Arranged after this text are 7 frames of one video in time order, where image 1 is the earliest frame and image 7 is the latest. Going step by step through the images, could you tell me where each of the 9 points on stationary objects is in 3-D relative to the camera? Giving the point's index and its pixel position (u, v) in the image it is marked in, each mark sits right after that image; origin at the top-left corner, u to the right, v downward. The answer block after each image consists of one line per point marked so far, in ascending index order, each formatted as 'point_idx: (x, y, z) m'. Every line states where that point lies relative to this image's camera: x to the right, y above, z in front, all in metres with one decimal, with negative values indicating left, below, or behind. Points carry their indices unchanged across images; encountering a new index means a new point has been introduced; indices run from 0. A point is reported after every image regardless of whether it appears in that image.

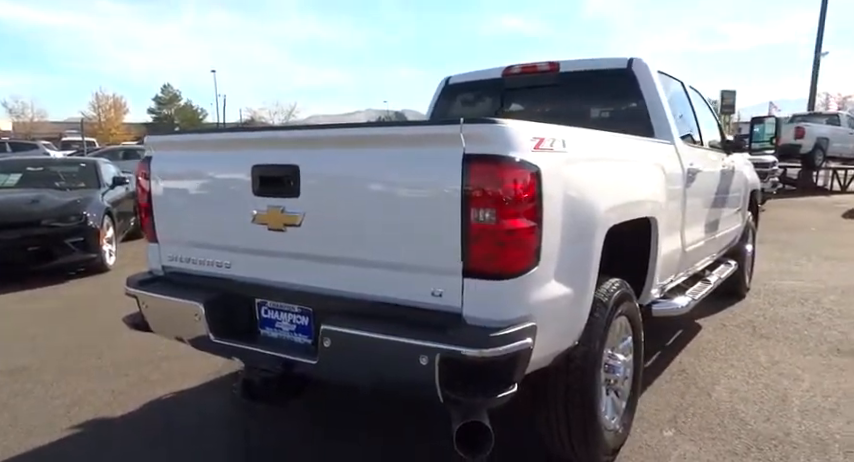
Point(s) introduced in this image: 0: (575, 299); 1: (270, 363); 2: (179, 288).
0: (+0.6, -0.3, +2.2) m
1: (-0.6, -0.5, +2.2) m
2: (-1.1, -0.3, +2.5) m
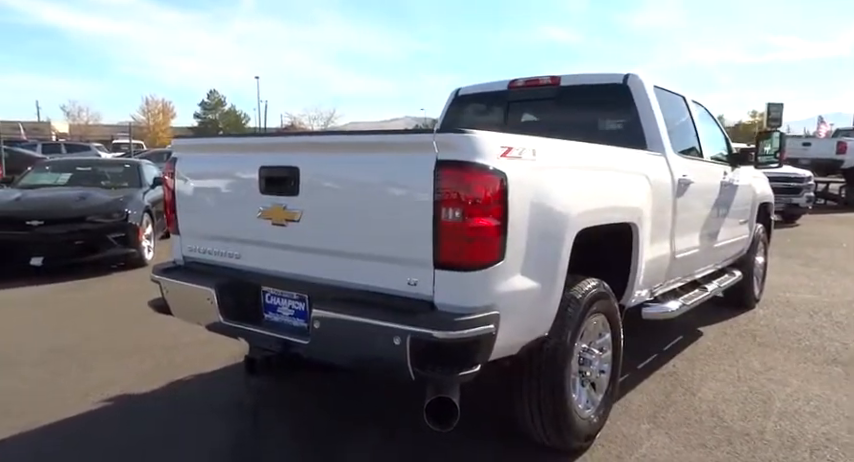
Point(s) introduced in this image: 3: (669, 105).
0: (+0.5, -0.3, +2.4) m
1: (-0.7, -0.5, +2.5) m
2: (-1.1, -0.2, +2.8) m
3: (+1.8, +0.9, +4.3) m
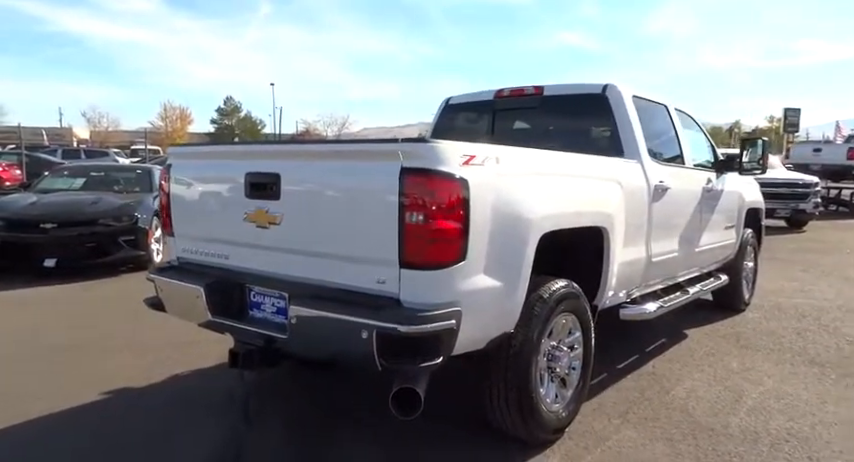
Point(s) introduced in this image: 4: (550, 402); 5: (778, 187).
0: (+0.4, -0.3, +2.6) m
1: (-0.8, -0.5, +2.7) m
2: (-1.3, -0.2, +3.0) m
3: (+1.7, +0.9, +4.4) m
4: (+0.6, -0.9, +3.0) m
5: (+9.6, +1.2, +15.7) m
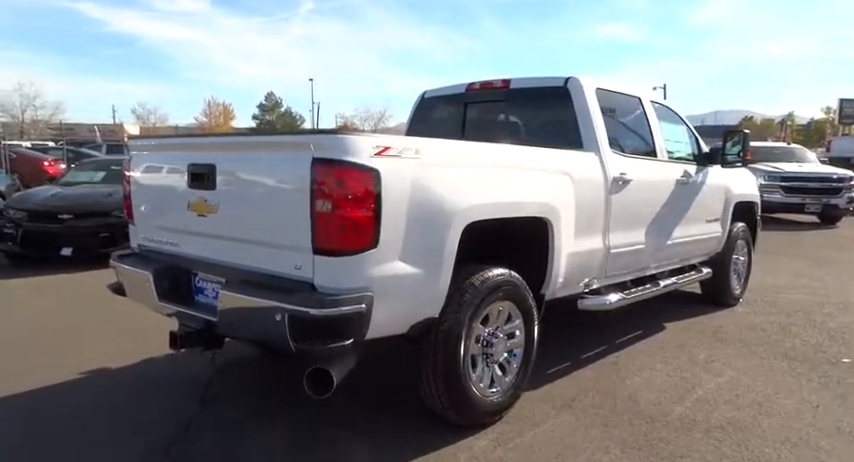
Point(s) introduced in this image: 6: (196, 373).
0: (0.0, -0.2, +2.7) m
1: (-1.2, -0.4, +2.9) m
2: (-1.6, -0.2, +3.2) m
3: (+1.5, +1.0, +4.4) m
4: (+0.3, -0.8, +3.1) m
5: (+10.0, +1.3, +15.1) m
6: (-1.6, -1.0, +3.9) m
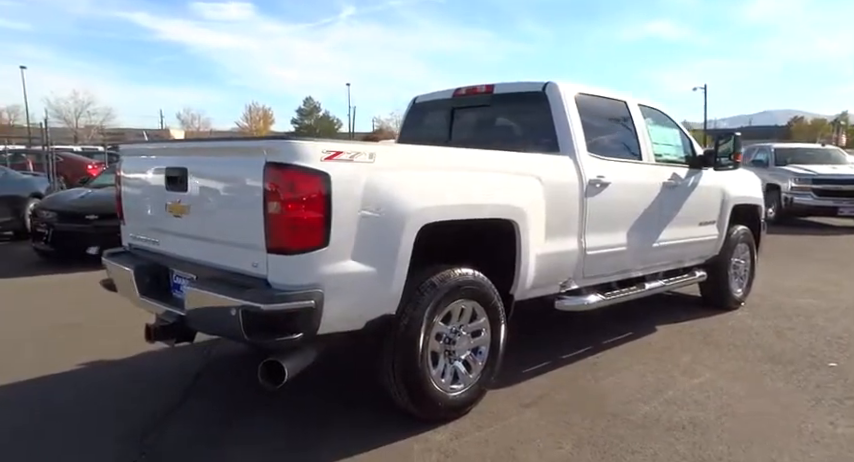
0: (-0.2, -0.2, +2.8) m
1: (-1.4, -0.4, +3.1) m
2: (-1.8, -0.2, +3.4) m
3: (+1.4, +0.9, +4.5) m
4: (+0.1, -0.8, +3.2) m
5: (+10.6, +1.2, +14.6) m
6: (-1.7, -1.0, +4.1) m
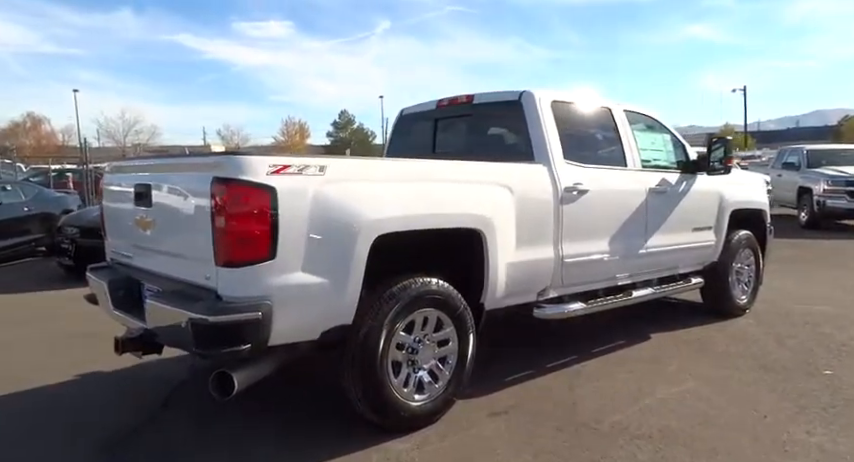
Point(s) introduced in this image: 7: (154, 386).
0: (-0.5, -0.3, +2.9) m
1: (-1.6, -0.5, +3.2) m
2: (-2.0, -0.3, +3.6) m
3: (+1.2, +0.9, +4.4) m
4: (-0.1, -0.9, +3.2) m
5: (+11.0, +1.1, +14.0) m
6: (-1.9, -1.1, +4.2) m
7: (-1.9, -1.1, +4.0) m
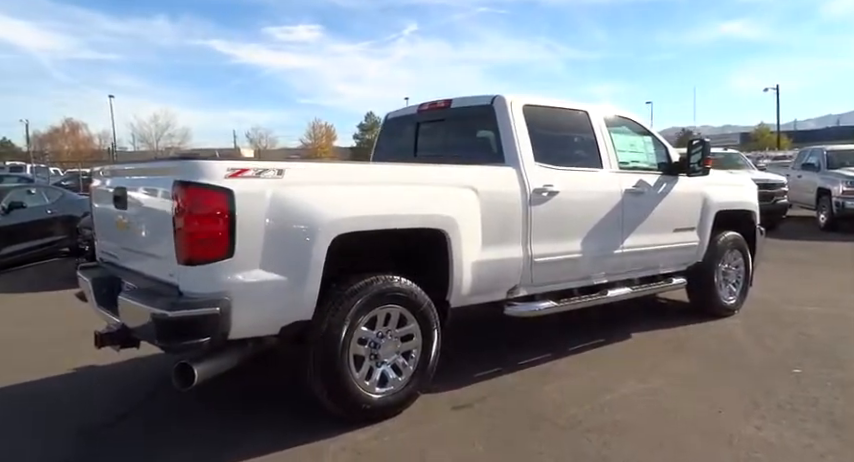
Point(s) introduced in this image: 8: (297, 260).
0: (-0.7, -0.3, +3.0) m
1: (-1.8, -0.5, +3.4) m
2: (-2.2, -0.3, +3.8) m
3: (+1.0, +0.9, +4.5) m
4: (-0.3, -0.9, +3.4) m
5: (+11.2, +1.1, +13.7) m
6: (-2.0, -1.1, +4.4) m
7: (-2.1, -1.1, +4.3) m
8: (-0.7, -0.2, +3.0) m
